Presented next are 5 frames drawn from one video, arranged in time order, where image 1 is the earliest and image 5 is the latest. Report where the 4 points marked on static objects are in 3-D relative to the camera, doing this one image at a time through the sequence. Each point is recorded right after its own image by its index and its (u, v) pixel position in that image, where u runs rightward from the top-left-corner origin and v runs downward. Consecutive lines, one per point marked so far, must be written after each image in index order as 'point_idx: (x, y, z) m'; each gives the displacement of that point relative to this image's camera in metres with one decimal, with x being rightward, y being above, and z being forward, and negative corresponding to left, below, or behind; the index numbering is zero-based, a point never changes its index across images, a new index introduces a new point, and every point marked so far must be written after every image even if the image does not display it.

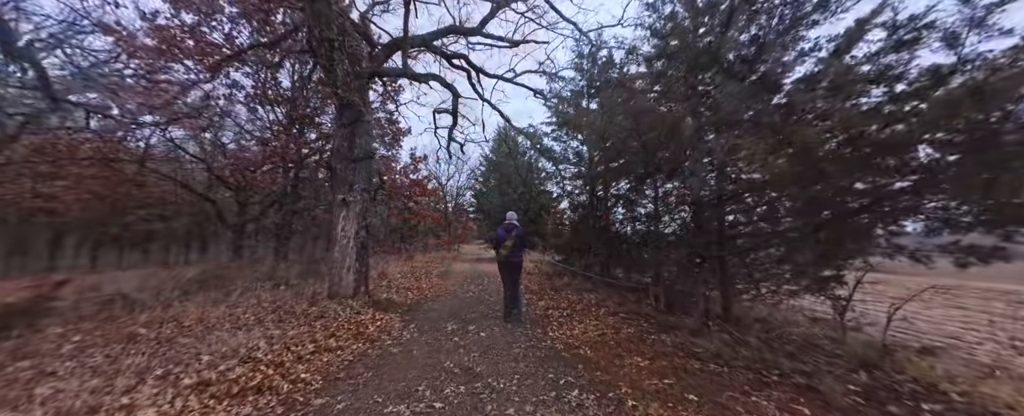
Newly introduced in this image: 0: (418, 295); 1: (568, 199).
0: (-2.0, -1.9, +6.2) m
1: (+1.9, +0.3, +9.8) m
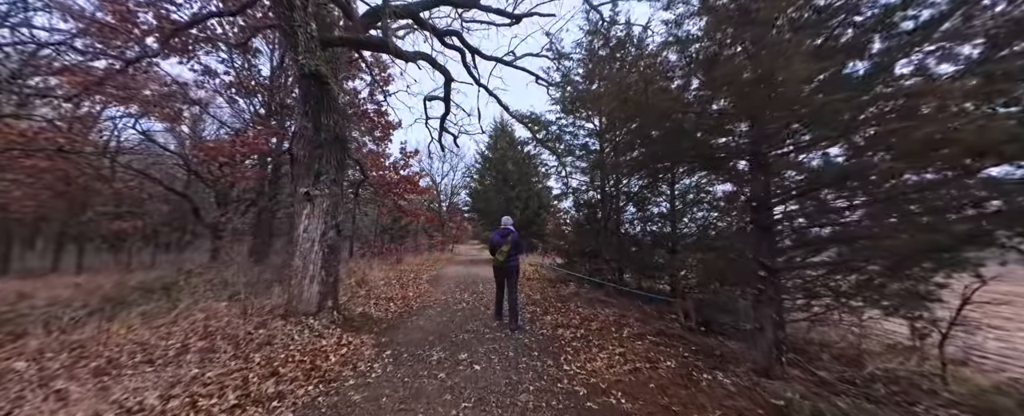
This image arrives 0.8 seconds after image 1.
0: (-2.0, -1.8, +5.3) m
1: (+1.8, +0.3, +8.9) m
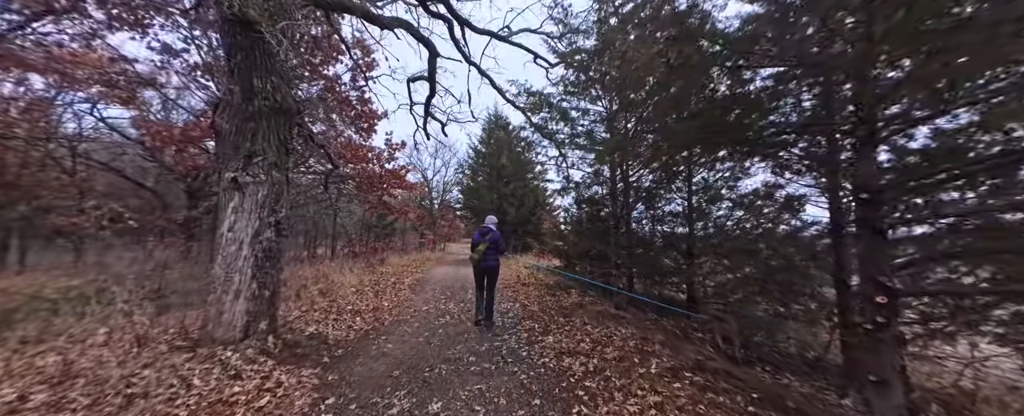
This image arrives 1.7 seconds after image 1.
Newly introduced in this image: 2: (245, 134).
0: (-2.1, -1.7, +4.4) m
1: (+1.7, +0.4, +8.1) m
2: (-2.9, +0.8, +3.1) m
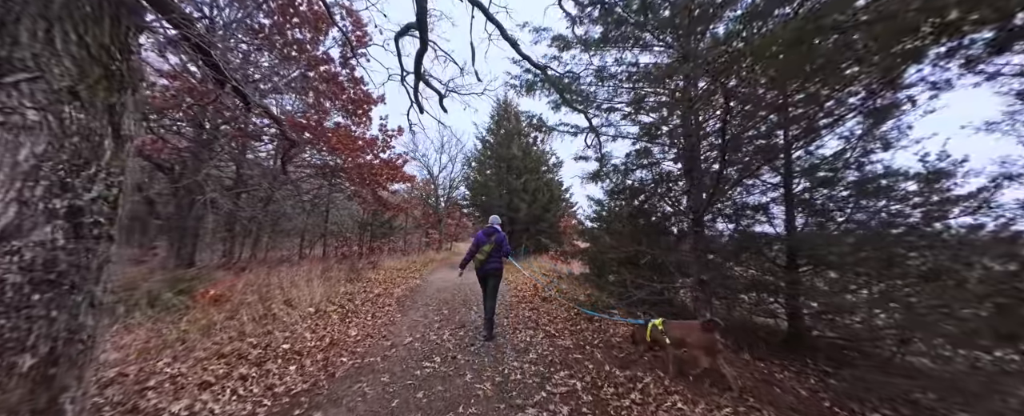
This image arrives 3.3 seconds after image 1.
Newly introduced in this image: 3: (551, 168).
0: (-1.9, -1.6, +2.7) m
1: (+2.0, +0.6, +6.3) m
2: (-2.7, +0.9, +1.5) m
3: (+2.4, +2.5, +18.2) m
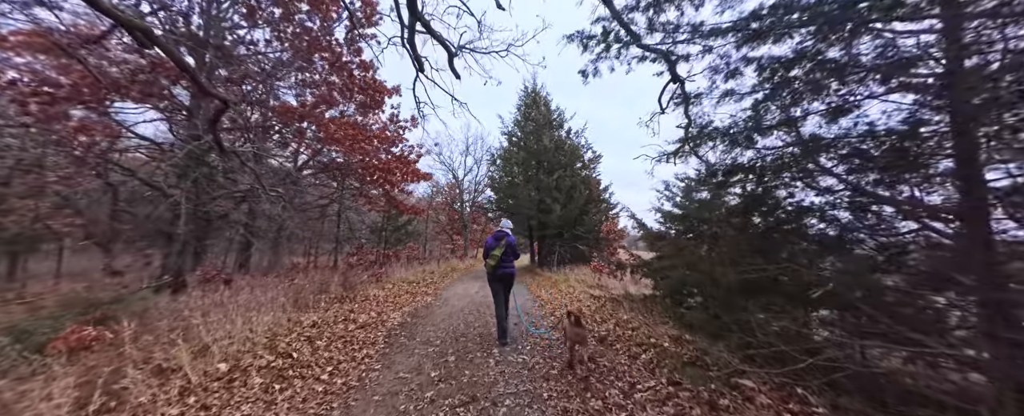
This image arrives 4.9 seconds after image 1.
0: (-1.7, -1.4, +0.9) m
1: (+2.5, +0.7, +4.2) m
2: (-2.6, +1.1, -0.1) m
3: (+4.1, +2.4, +16.1) m
